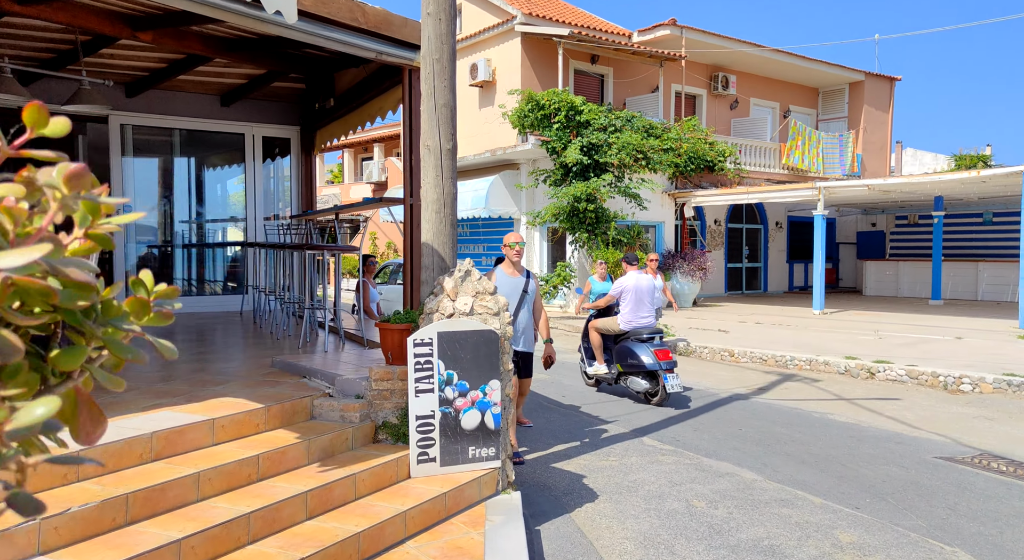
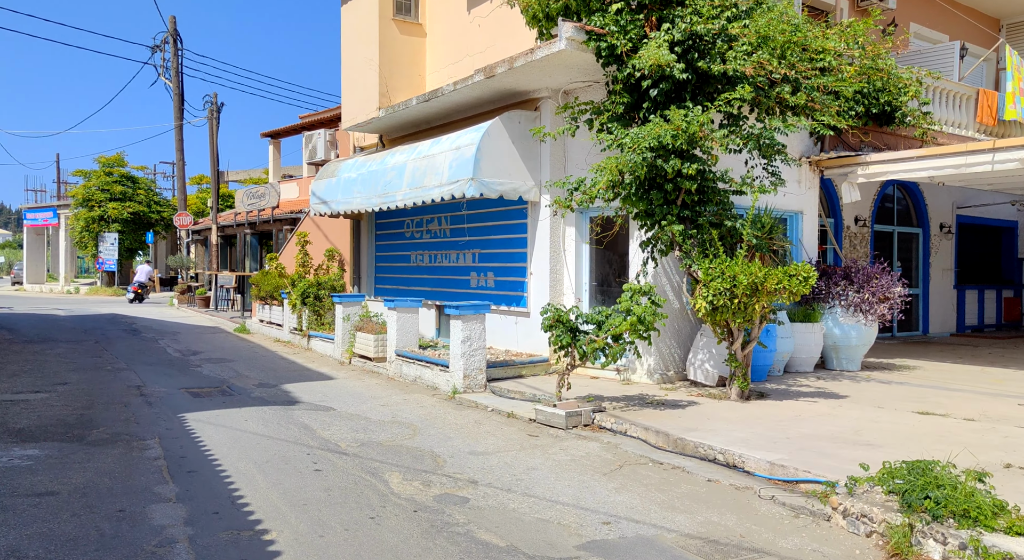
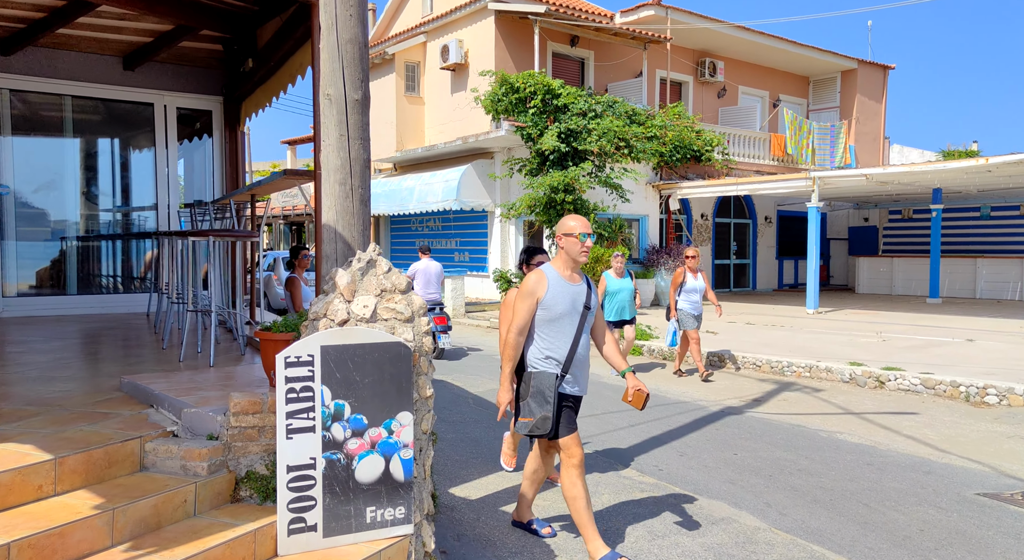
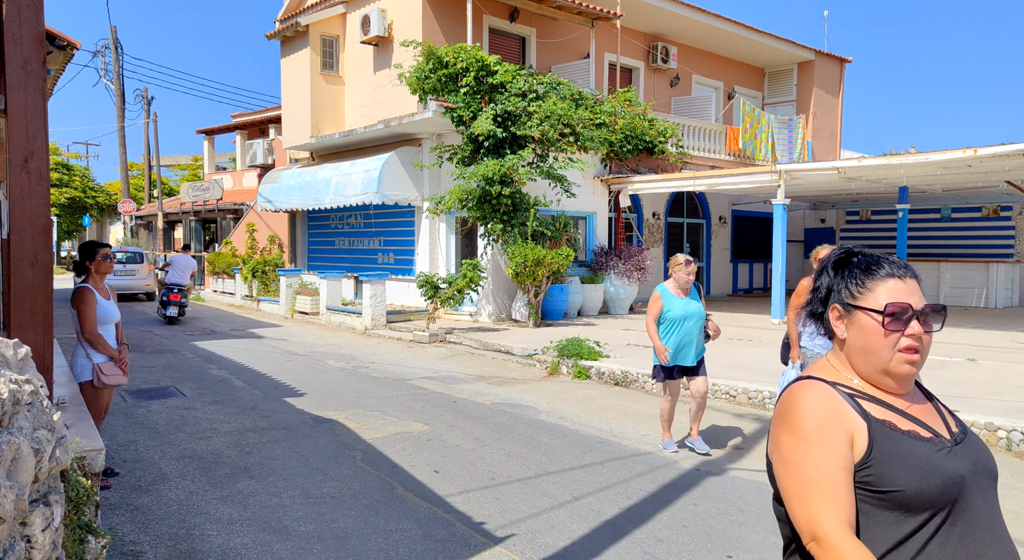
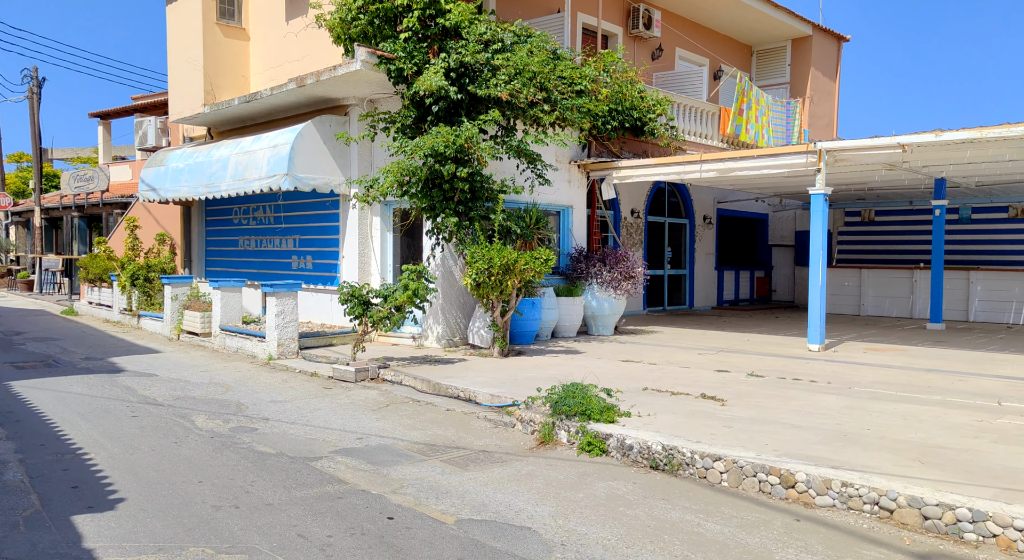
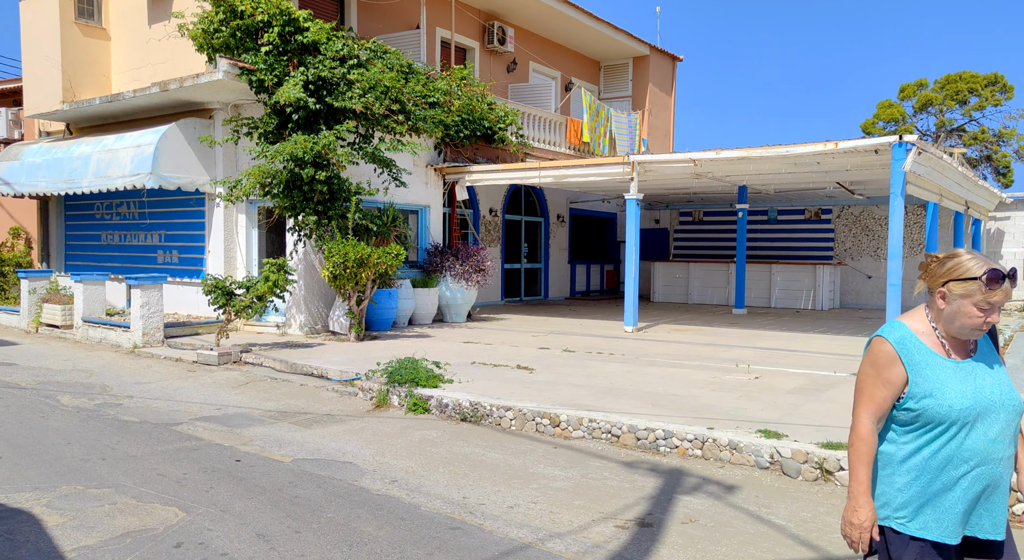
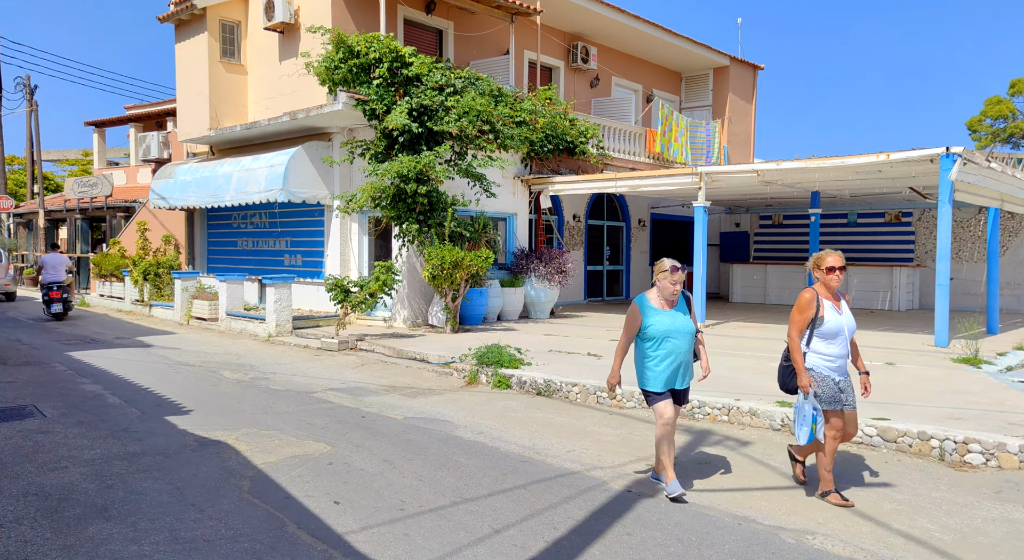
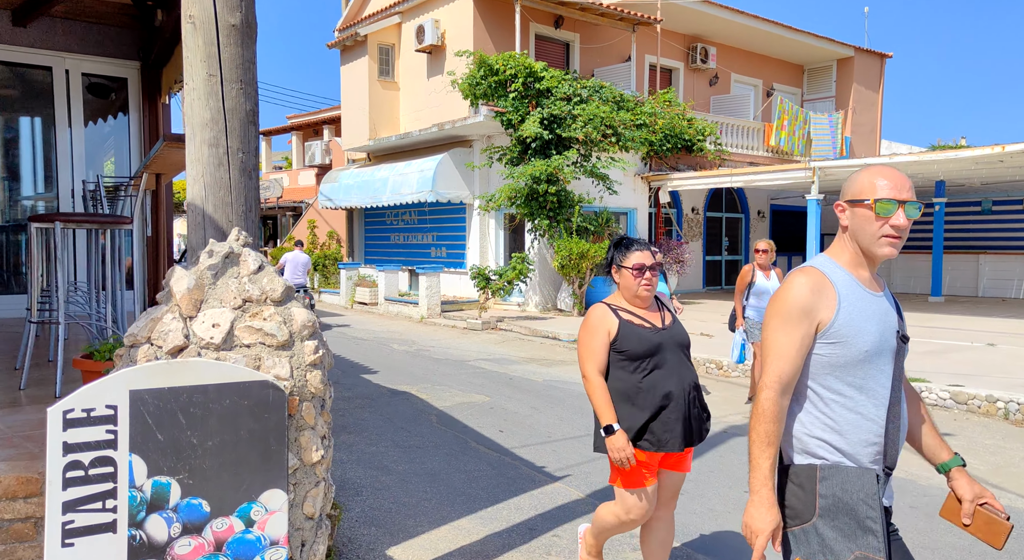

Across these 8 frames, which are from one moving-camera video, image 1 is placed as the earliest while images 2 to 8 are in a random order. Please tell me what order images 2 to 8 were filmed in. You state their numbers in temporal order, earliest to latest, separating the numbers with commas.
3, 8, 4, 7, 6, 5, 2
